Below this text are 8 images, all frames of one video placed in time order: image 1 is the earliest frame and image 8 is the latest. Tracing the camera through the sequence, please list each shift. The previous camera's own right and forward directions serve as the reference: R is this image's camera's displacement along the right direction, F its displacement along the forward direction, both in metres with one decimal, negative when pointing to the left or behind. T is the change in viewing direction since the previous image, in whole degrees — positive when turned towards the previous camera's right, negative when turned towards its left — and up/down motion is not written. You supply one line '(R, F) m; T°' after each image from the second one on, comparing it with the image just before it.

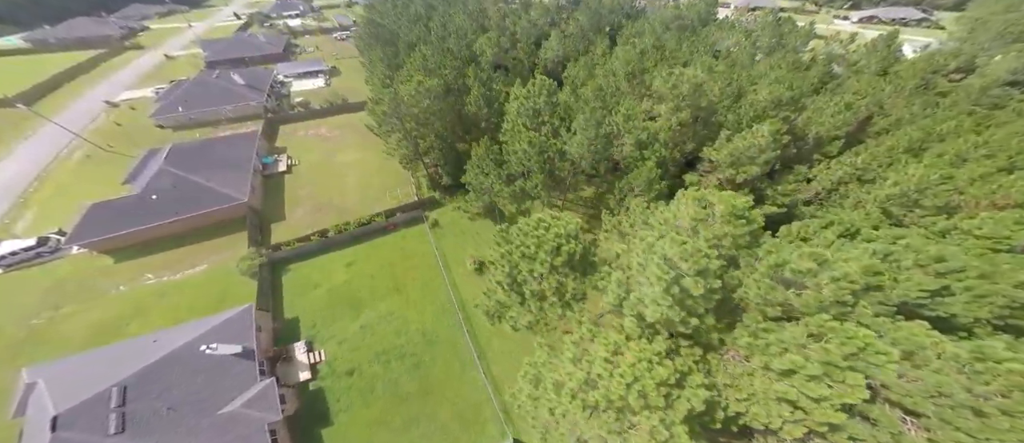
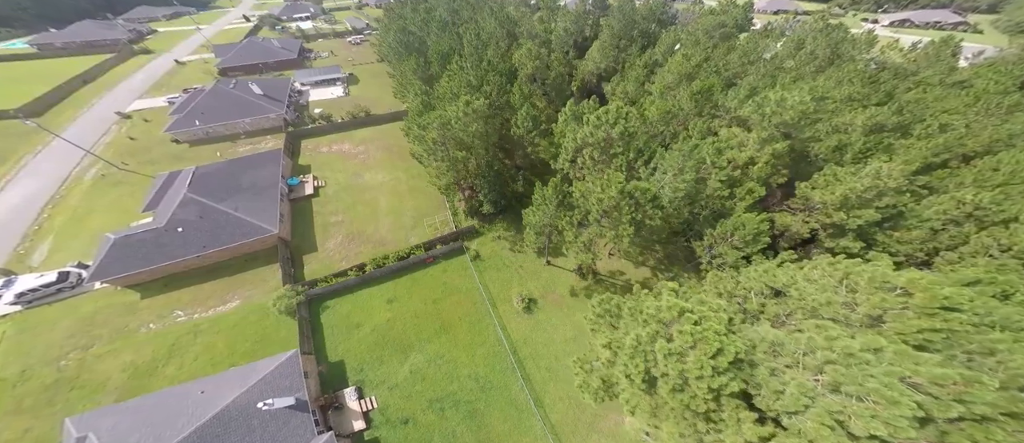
(-5.1, +2.6) m; 0°
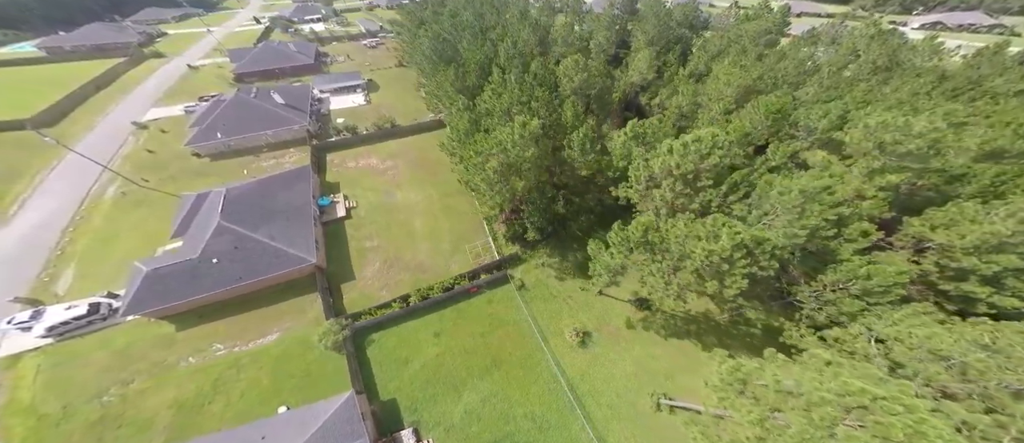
(-5.1, +2.2) m; 0°
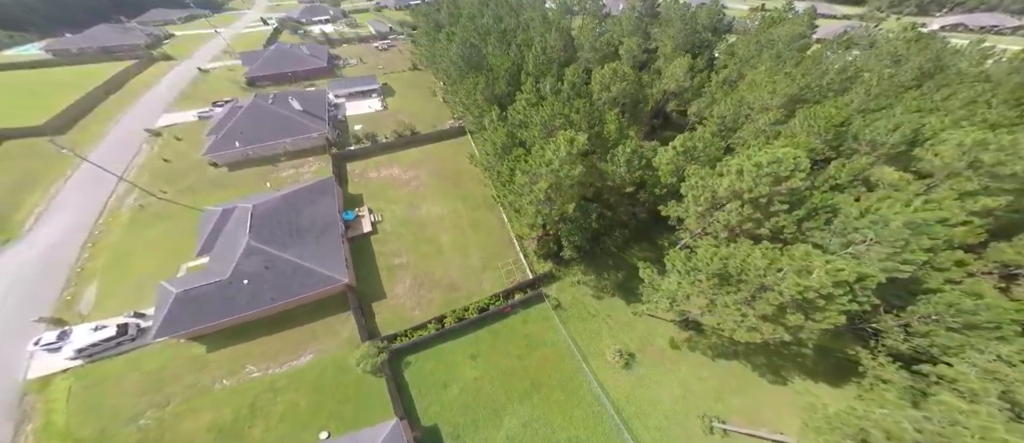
(-3.7, +1.3) m; 0°
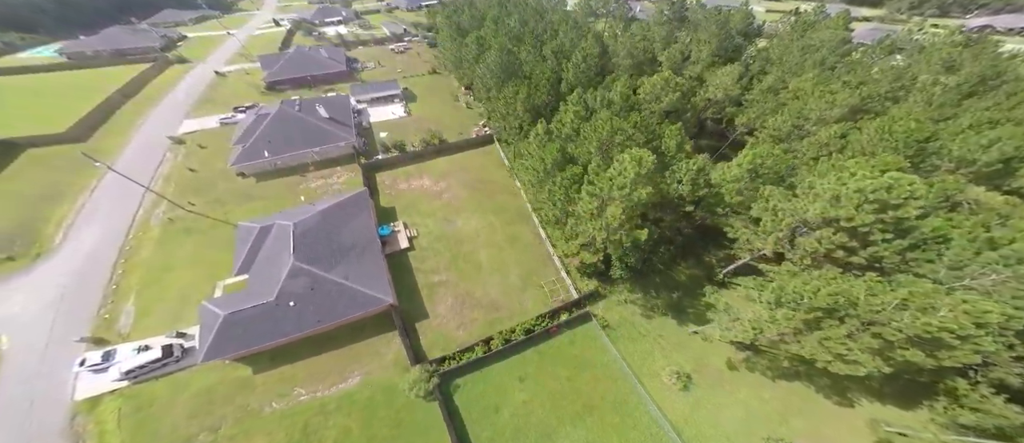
(-4.6, +1.2) m; 0°
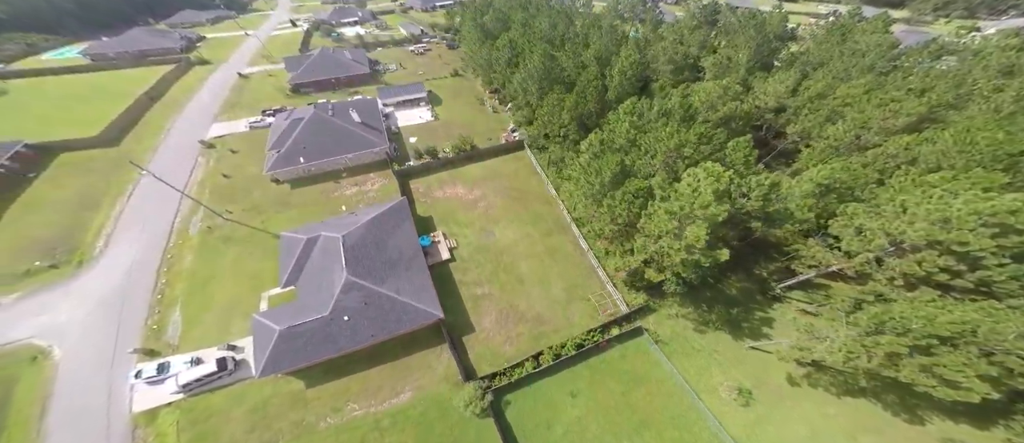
(-4.7, +0.6) m; 0°
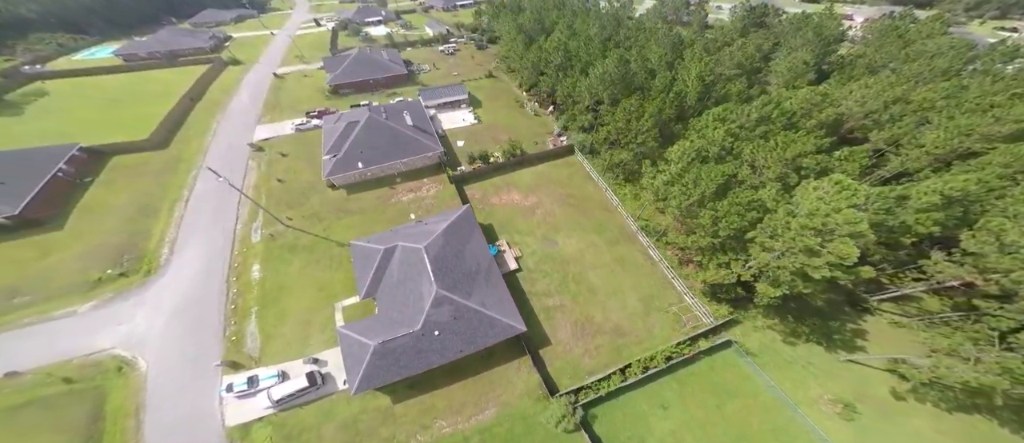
(-8.2, +0.7) m; 0°
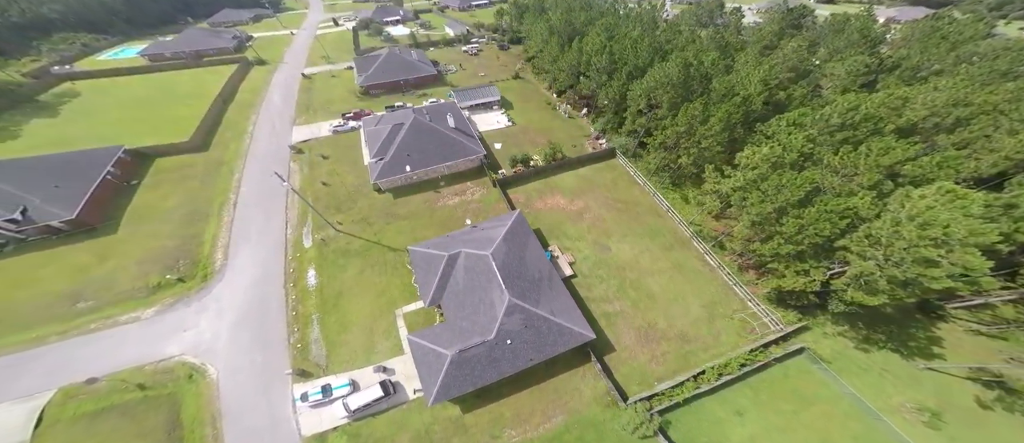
(-6.7, +0.4) m; 0°
